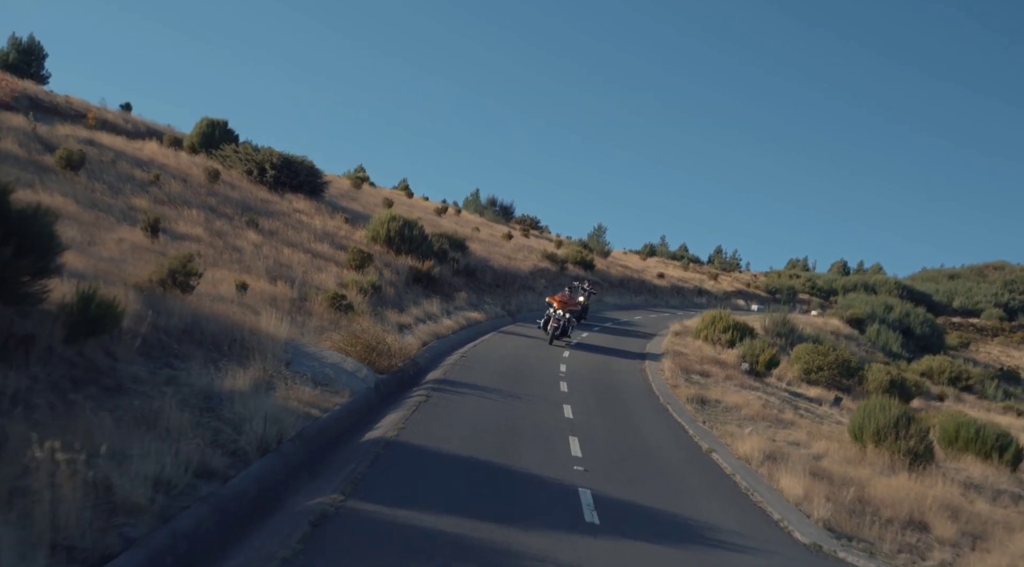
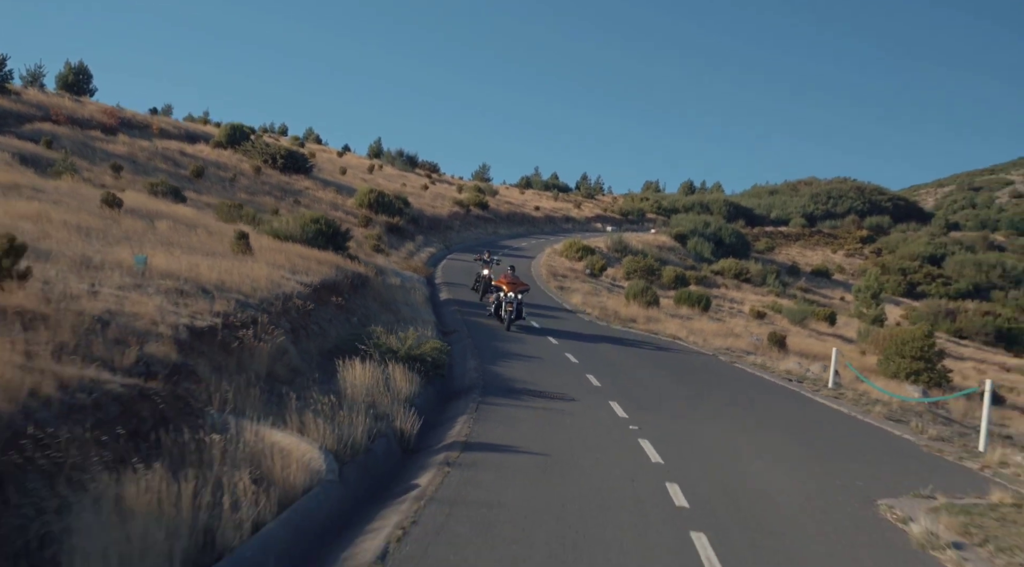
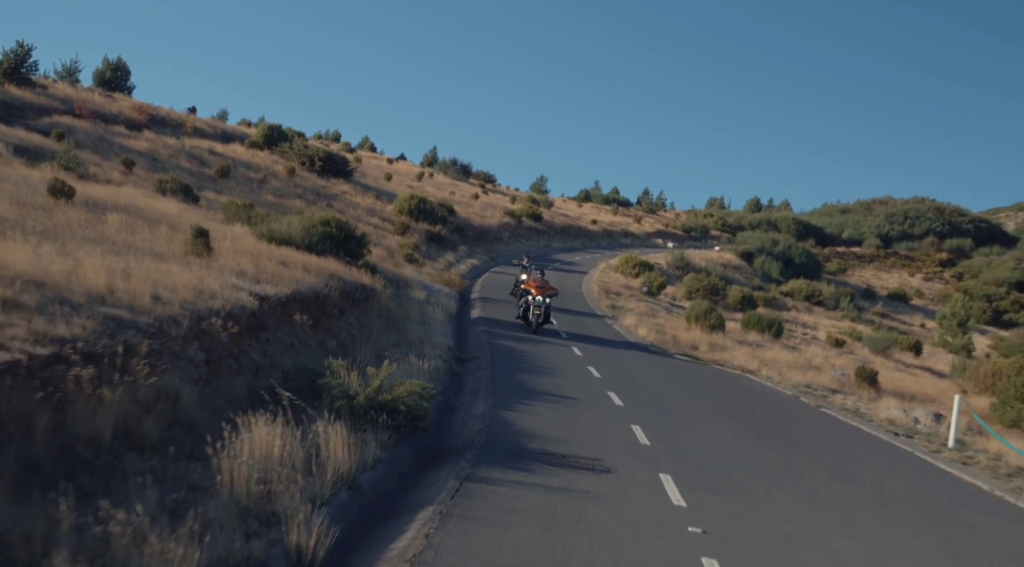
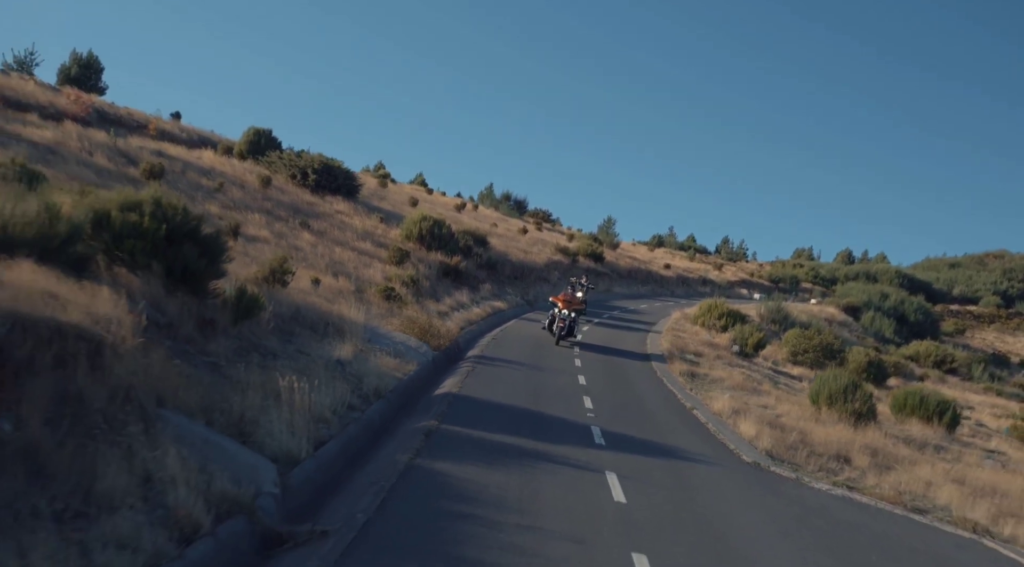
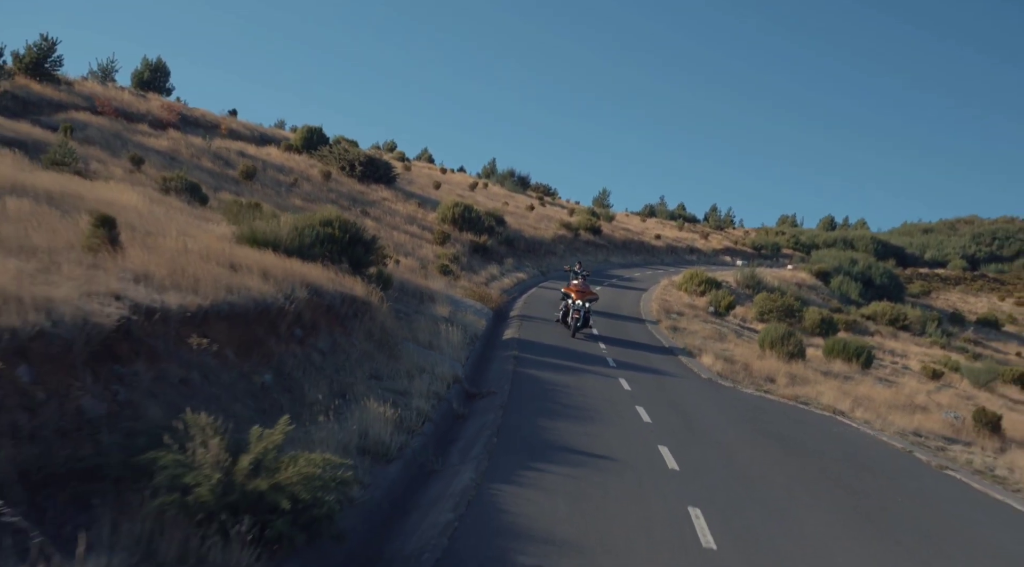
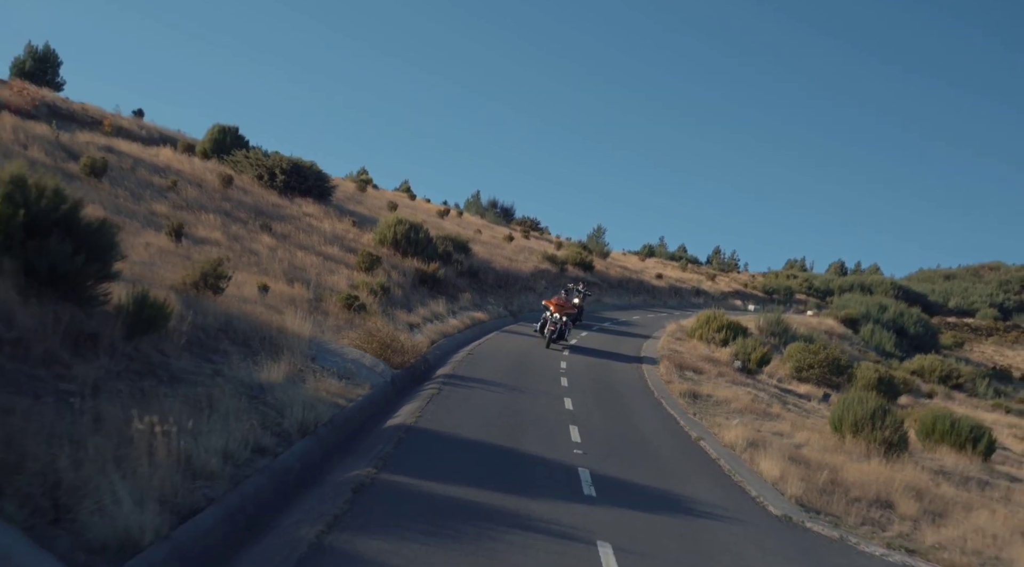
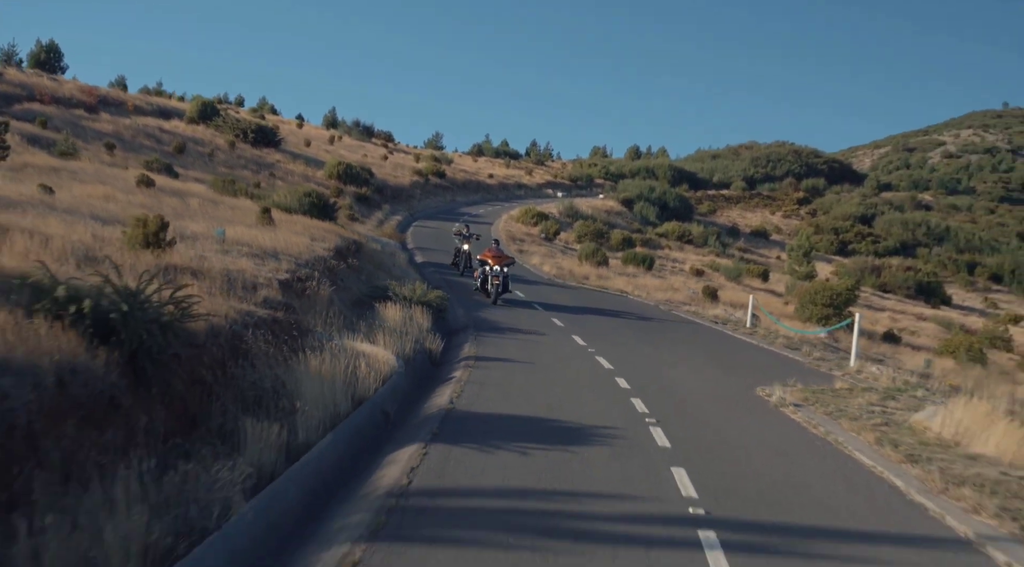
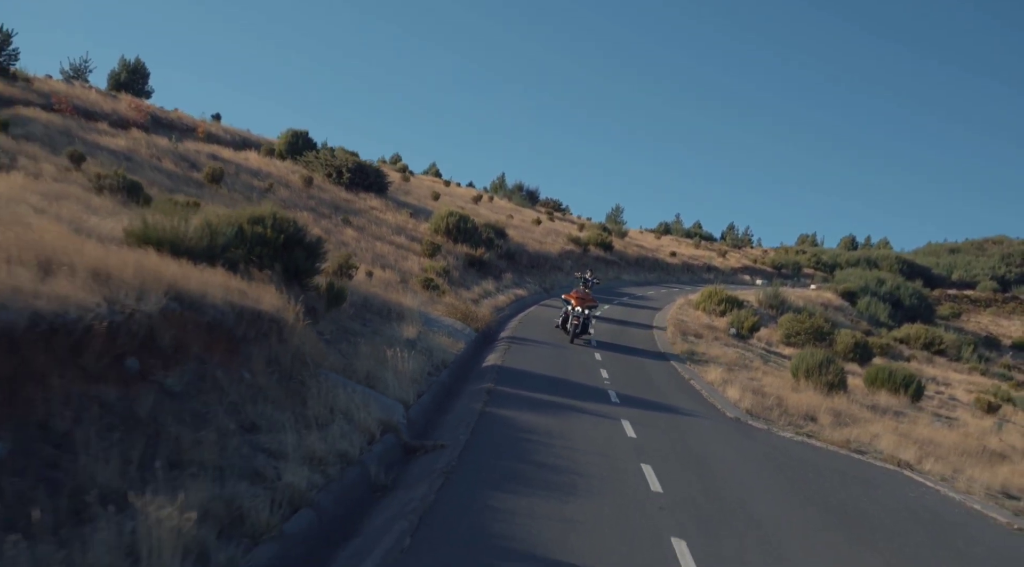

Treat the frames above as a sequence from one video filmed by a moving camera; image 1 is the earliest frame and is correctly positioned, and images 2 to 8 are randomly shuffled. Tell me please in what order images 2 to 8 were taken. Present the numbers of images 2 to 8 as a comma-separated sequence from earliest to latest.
6, 4, 8, 5, 3, 2, 7
